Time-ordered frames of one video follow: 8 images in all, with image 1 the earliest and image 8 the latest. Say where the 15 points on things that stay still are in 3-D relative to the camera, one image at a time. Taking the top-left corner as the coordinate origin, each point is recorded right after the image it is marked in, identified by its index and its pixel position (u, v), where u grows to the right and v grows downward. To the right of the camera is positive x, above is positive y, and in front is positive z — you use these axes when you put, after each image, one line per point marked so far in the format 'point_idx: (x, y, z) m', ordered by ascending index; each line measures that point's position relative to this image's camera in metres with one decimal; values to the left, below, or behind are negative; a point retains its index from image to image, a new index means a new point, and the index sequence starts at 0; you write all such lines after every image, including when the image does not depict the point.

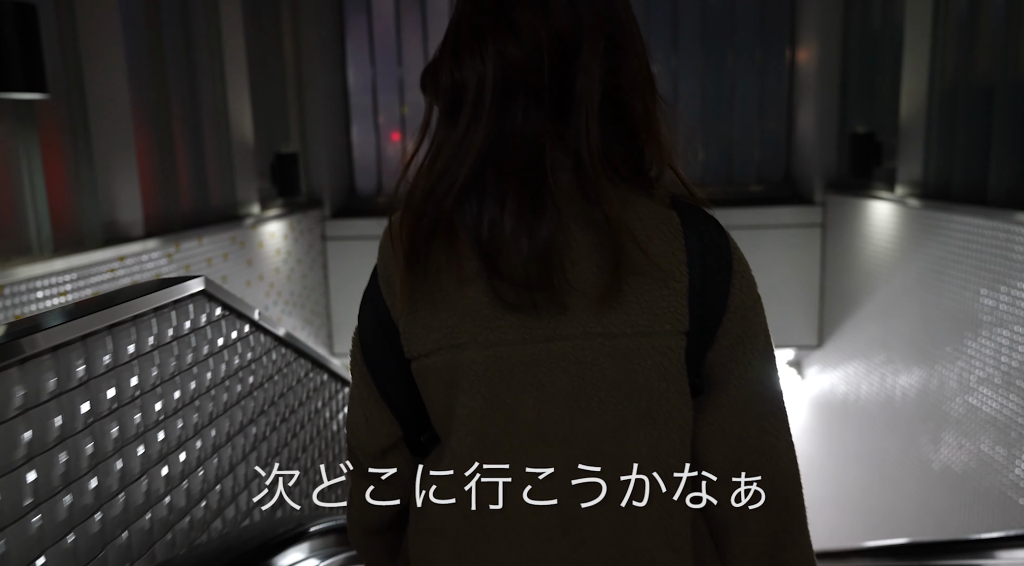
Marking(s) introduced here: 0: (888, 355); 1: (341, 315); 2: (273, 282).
0: (+2.3, -0.4, +4.9) m
1: (-1.3, -0.2, +6.3) m
2: (-1.5, 0.0, +5.1) m
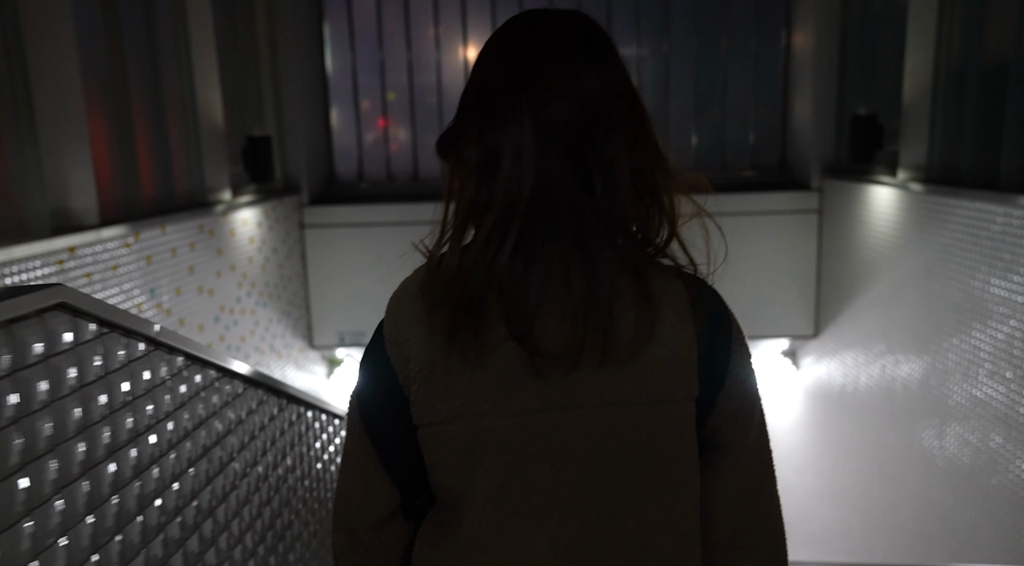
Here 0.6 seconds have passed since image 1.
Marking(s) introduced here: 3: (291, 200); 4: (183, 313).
0: (+2.2, -0.4, +4.8) m
1: (-1.4, -0.2, +6.1) m
2: (-1.6, +0.1, +4.9) m
3: (-1.6, +0.6, +5.7) m
4: (-1.6, -0.1, +4.0) m
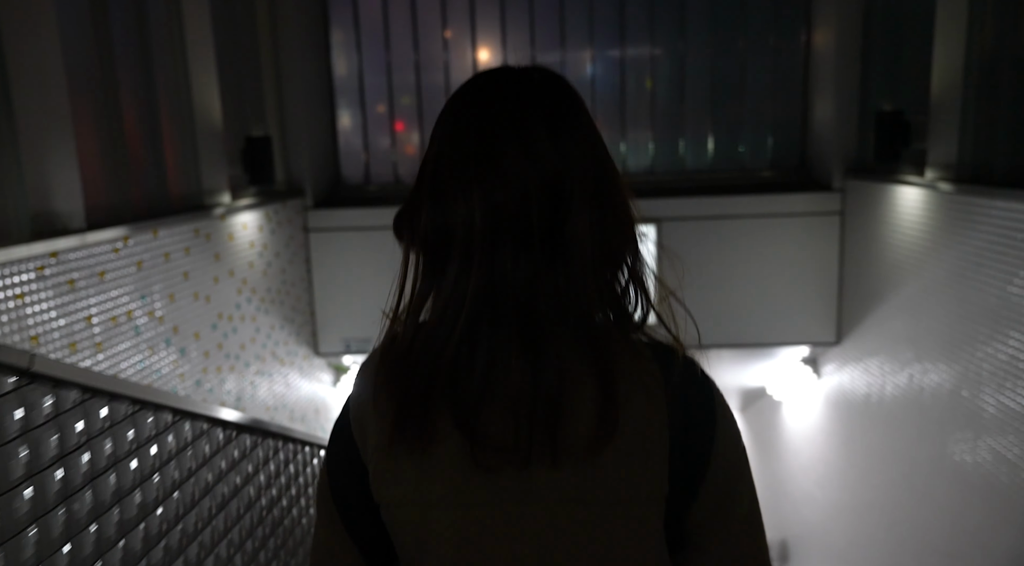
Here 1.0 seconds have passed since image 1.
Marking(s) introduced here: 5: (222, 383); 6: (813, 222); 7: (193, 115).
0: (+2.3, -0.4, +4.5) m
1: (-1.4, -0.2, +5.9) m
2: (-1.5, 0.0, +4.7) m
3: (-1.5, +0.5, +5.6) m
4: (-1.6, -0.2, +3.9) m
5: (-1.5, -0.5, +4.3) m
6: (+2.1, +0.4, +5.7) m
7: (-1.7, +0.9, +4.3) m
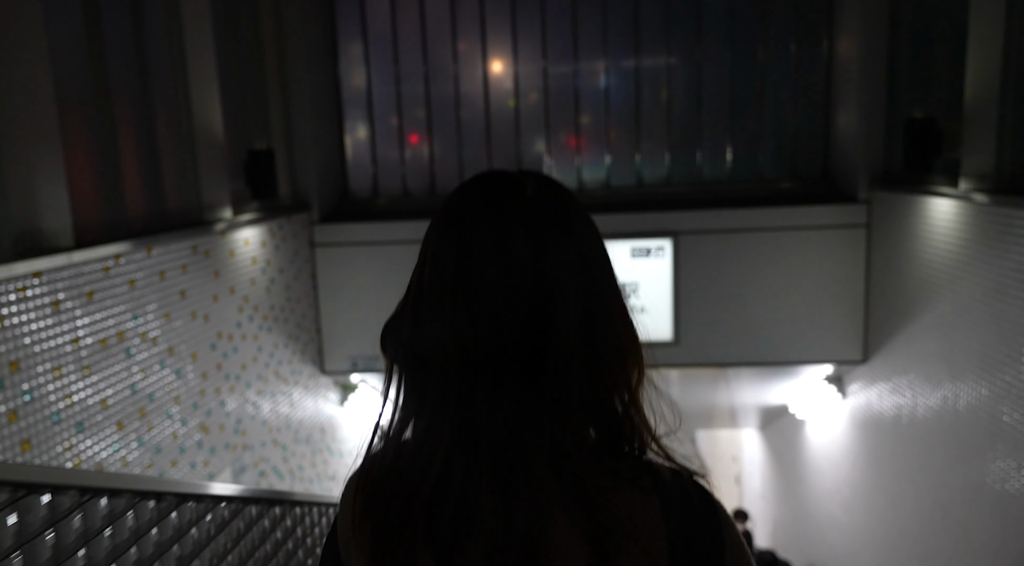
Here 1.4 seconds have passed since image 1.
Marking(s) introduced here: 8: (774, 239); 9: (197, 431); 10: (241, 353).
0: (+2.3, -0.5, +4.3) m
1: (-1.3, -0.3, +5.8) m
2: (-1.5, -0.1, +4.5) m
3: (-1.4, +0.4, +5.4) m
4: (-1.5, -0.3, +3.7) m
5: (-1.5, -0.6, +4.1) m
6: (+2.2, +0.3, +5.5) m
7: (-1.6, +0.8, +4.1) m
8: (+1.8, +0.3, +5.5) m
9: (-1.5, -0.7, +3.9) m
10: (-1.5, -0.4, +4.4) m
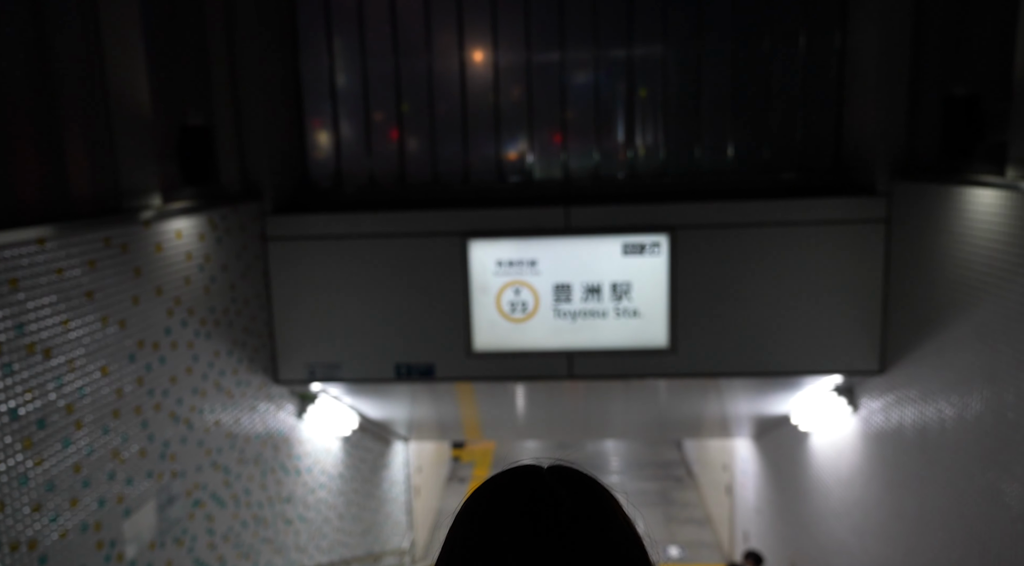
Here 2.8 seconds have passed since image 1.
0: (+2.2, -0.5, +3.7) m
1: (-1.4, -0.3, +5.1) m
2: (-1.6, -0.1, +3.9) m
3: (-1.6, +0.4, +4.8) m
4: (-1.6, -0.3, +3.1) m
5: (-1.6, -0.6, +3.5) m
6: (+2.1, +0.3, +4.9) m
7: (-1.7, +0.8, +3.5) m
8: (+1.7, +0.3, +5.0) m
9: (-1.6, -0.7, +3.2) m
10: (-1.6, -0.4, +3.8) m
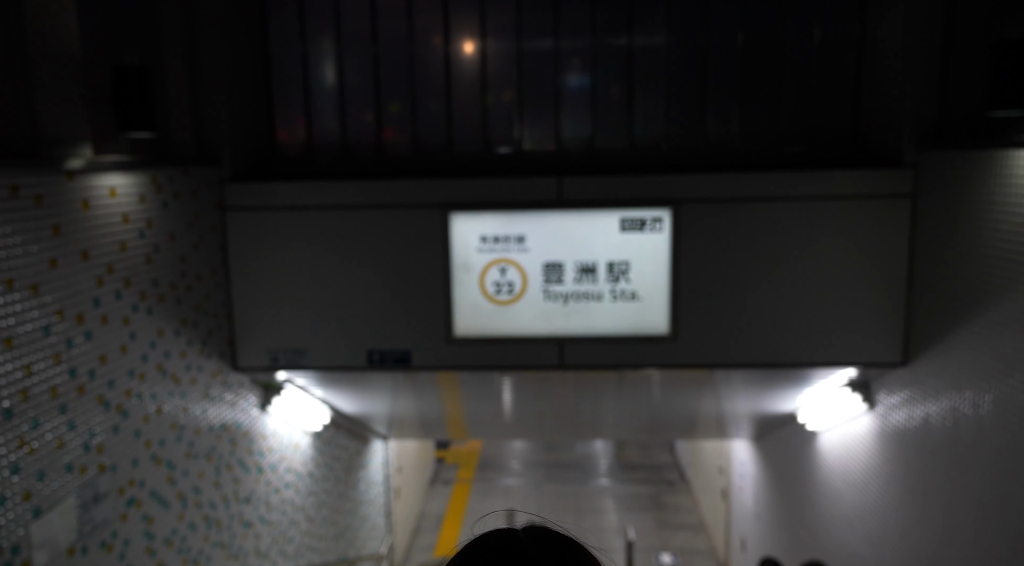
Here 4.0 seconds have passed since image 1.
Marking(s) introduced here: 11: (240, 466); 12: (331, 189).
0: (+2.1, -0.4, +3.3) m
1: (-1.5, -0.2, +4.6) m
2: (-1.7, +0.1, +3.4) m
3: (-1.6, +0.6, +4.3) m
4: (-1.7, -0.1, +2.5) m
5: (-1.7, -0.5, +3.0) m
6: (+2.0, +0.4, +4.5) m
7: (-1.8, +0.9, +3.0) m
8: (+1.6, +0.4, +4.5) m
9: (-1.7, -0.6, +2.7) m
10: (-1.7, -0.2, +3.3) m
11: (-1.6, -1.1, +4.7) m
12: (-1.0, +0.5, +4.5) m
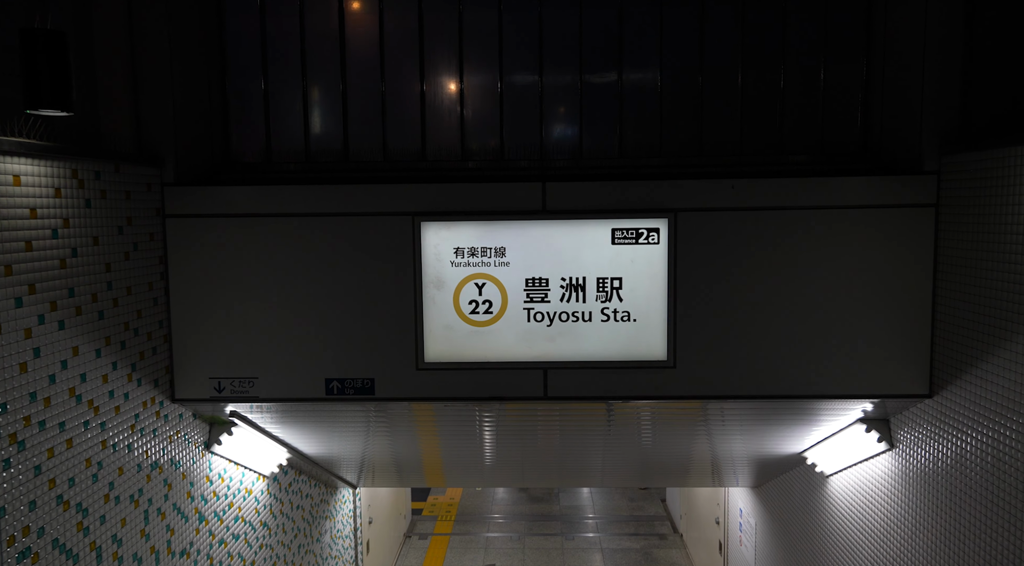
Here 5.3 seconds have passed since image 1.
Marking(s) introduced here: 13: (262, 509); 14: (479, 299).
0: (+2.1, -0.4, +2.8) m
1: (-1.6, -0.3, +4.1) m
2: (-1.7, +0.1, +2.8) m
3: (-1.7, +0.5, +3.8) m
4: (-1.8, -0.1, +2.0) m
5: (-1.7, -0.5, +2.4) m
6: (+1.9, +0.3, +4.0) m
7: (-1.9, +1.0, +2.5) m
8: (+1.5, +0.3, +4.0) m
9: (-1.7, -0.5, +2.1) m
10: (-1.7, -0.2, +2.7) m
11: (-1.7, -1.2, +4.1) m
12: (-1.1, +0.4, +4.0) m
13: (-1.6, -1.5, +5.3) m
14: (-0.2, -0.1, +4.0) m
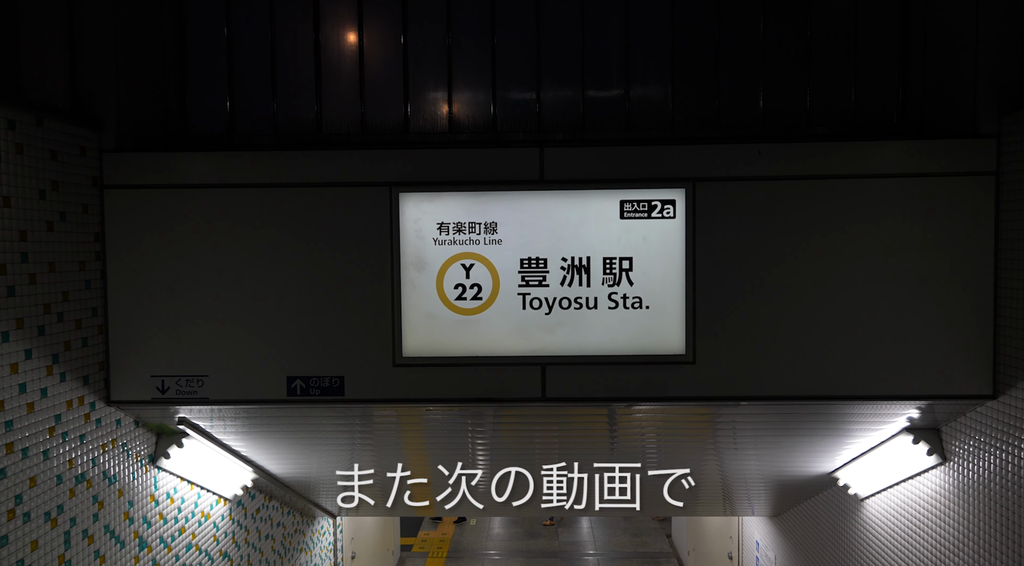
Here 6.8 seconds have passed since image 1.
0: (+2.0, -0.3, +2.2) m
1: (-1.6, -0.2, +3.5) m
2: (-1.8, +0.2, +2.3) m
3: (-1.8, +0.6, +3.2) m
4: (-1.8, +0.1, +1.4) m
5: (-1.8, -0.3, +1.8) m
6: (+1.9, +0.4, +3.5) m
7: (-1.9, +1.1, +2.0) m
8: (+1.4, +0.4, +3.5) m
9: (-1.8, -0.4, +1.5) m
10: (-1.8, -0.1, +2.1) m
11: (-1.7, -1.1, +3.4) m
12: (-1.1, +0.5, +3.5) m
13: (-1.7, -1.5, +4.7) m
14: (-0.2, 0.0, +3.5) m
